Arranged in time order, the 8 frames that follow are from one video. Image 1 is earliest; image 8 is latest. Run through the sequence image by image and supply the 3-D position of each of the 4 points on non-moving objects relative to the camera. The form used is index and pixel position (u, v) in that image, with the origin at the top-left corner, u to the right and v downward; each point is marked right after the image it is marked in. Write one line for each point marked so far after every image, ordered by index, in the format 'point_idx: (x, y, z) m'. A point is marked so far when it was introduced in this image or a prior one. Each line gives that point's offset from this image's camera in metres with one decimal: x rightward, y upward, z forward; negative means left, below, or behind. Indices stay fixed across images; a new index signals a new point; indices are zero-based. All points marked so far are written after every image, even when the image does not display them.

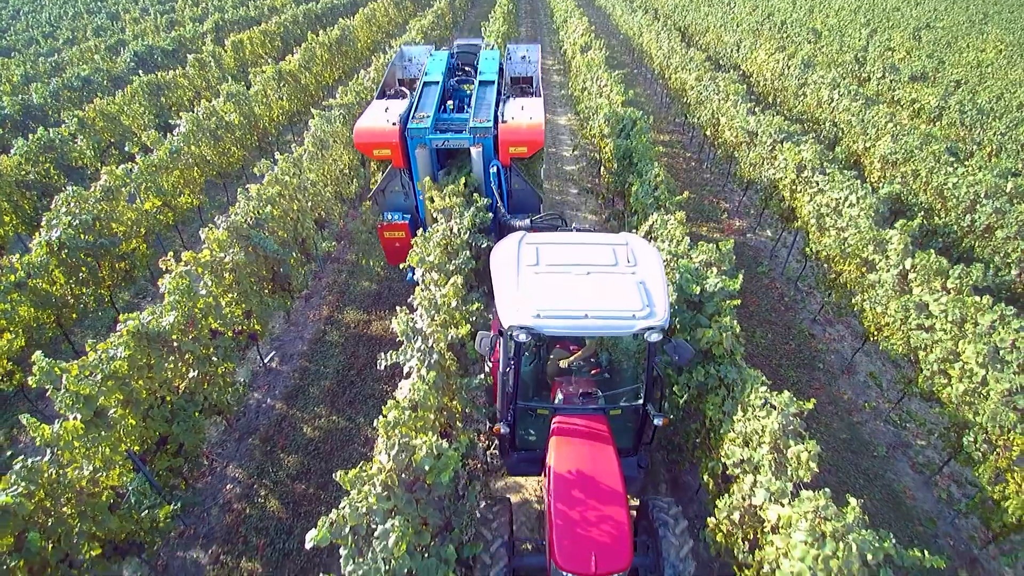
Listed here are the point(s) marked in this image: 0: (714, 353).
0: (+2.3, -0.7, +6.0) m
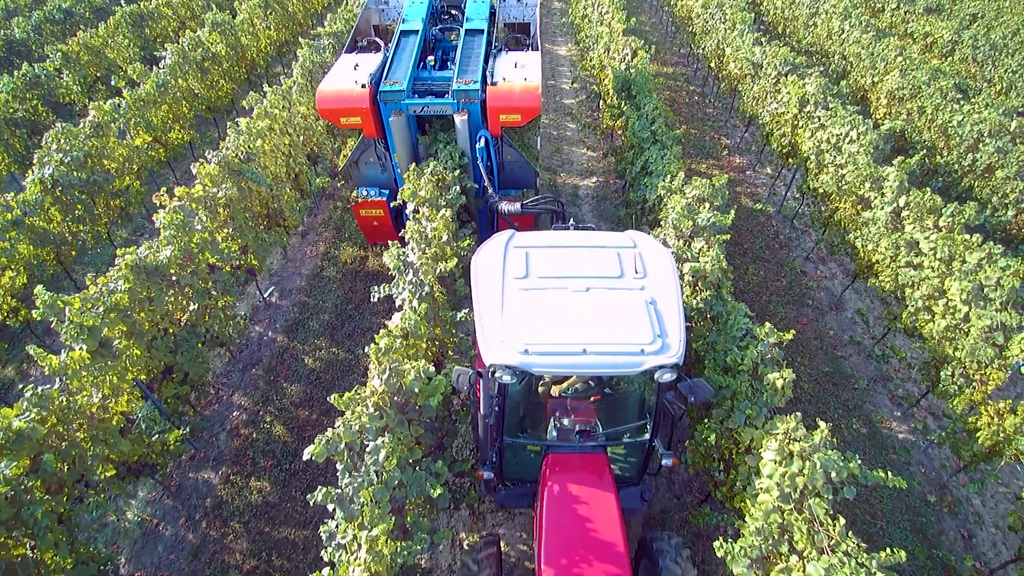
0: (+2.2, 0.0, +6.1) m
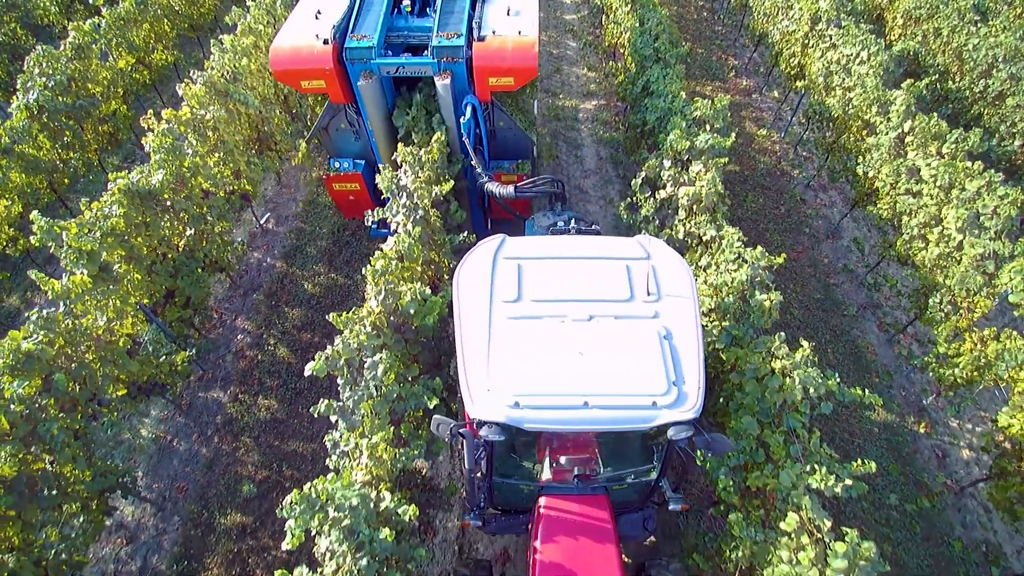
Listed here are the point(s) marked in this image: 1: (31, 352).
0: (+2.2, +0.9, +6.1) m
1: (-4.5, -0.7, +4.8) m
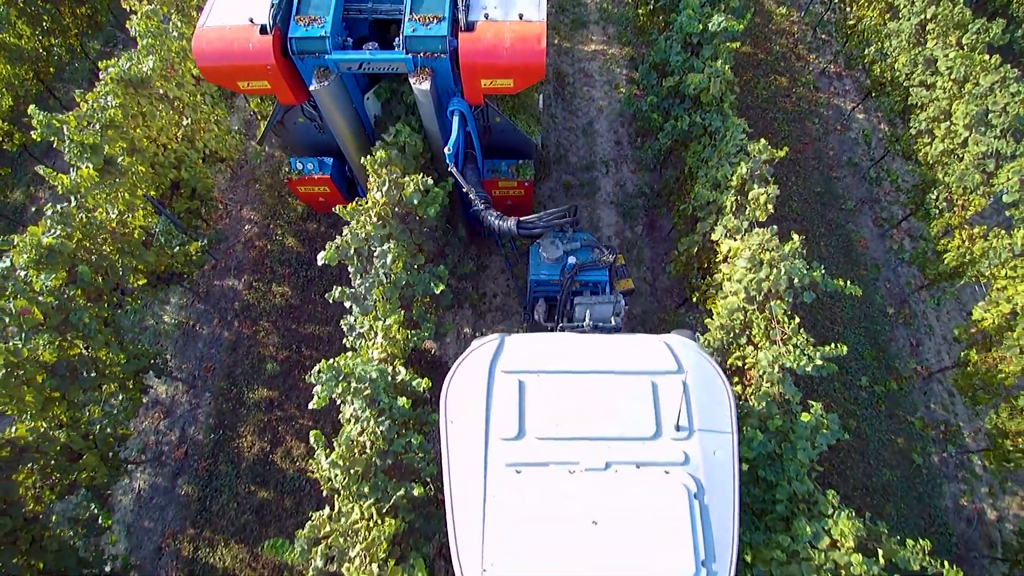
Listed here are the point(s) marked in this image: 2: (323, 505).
0: (+2.2, +2.2, +6.0) m
1: (-4.5, +0.4, +5.0) m
2: (-2.1, -2.4, +5.8) m
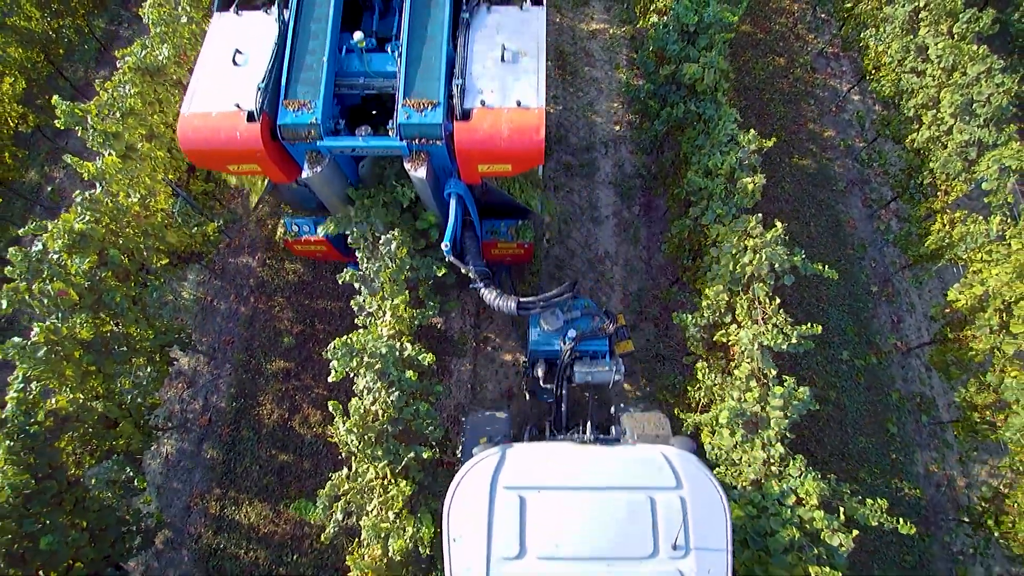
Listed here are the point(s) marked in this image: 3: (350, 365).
0: (+2.2, +2.4, +6.2) m
1: (-4.4, +0.6, +5.4) m
2: (-2.1, -2.2, +6.3) m
3: (-1.6, -0.7, +5.0) m
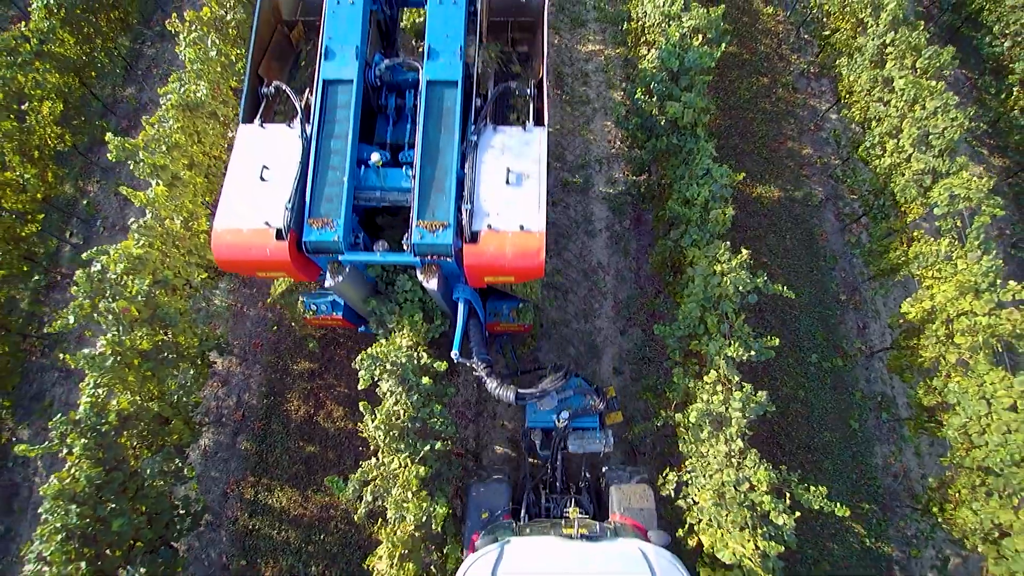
0: (+2.2, +2.2, +6.9) m
1: (-4.4, +0.4, +6.1) m
2: (-2.1, -2.3, +7.1) m
3: (-1.6, -0.9, +5.8) m
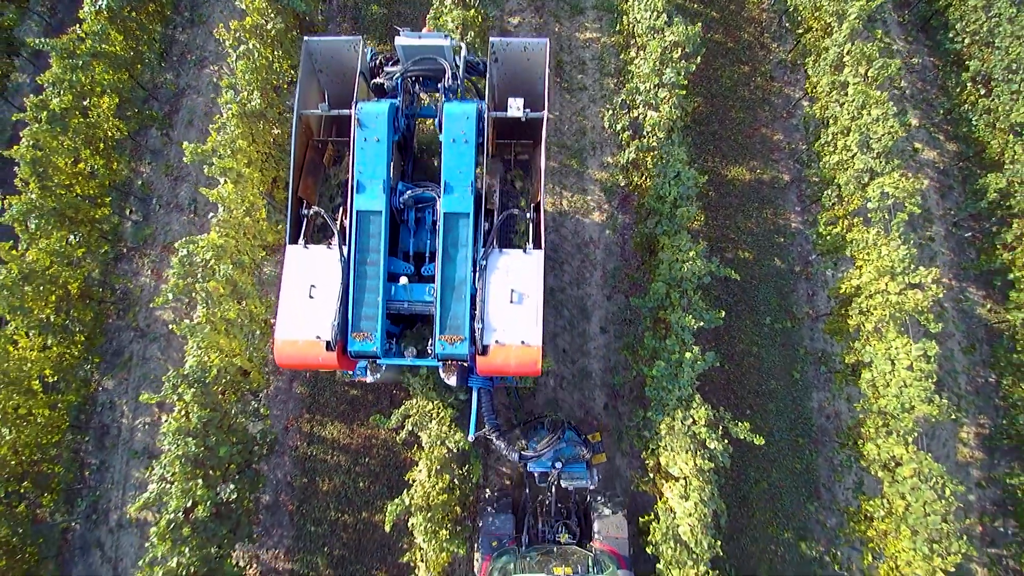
0: (+2.3, +2.6, +8.2) m
1: (-4.4, +0.7, +7.6) m
2: (-2.0, -1.9, +8.9) m
3: (-1.5, -0.7, +7.4) m
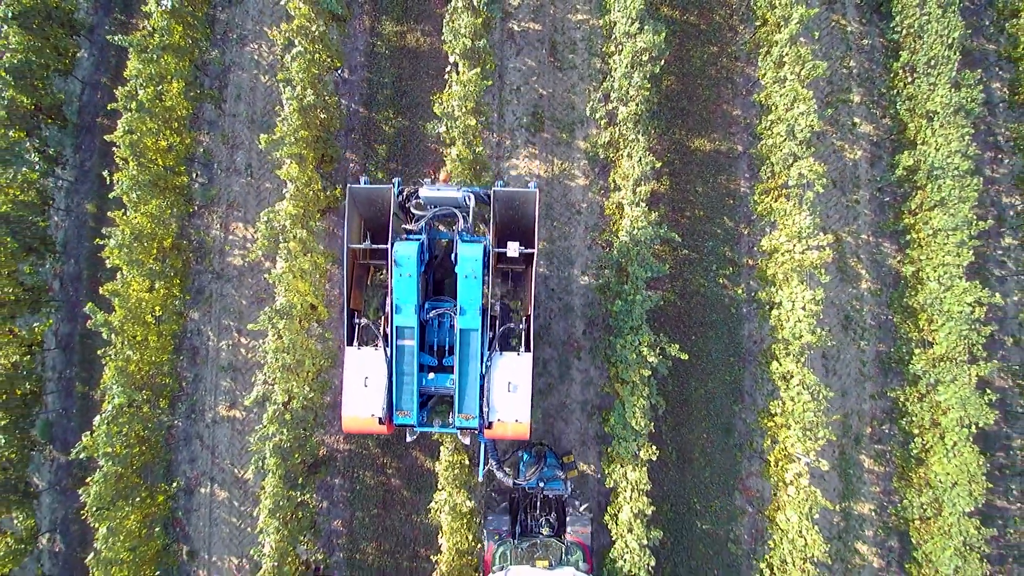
0: (+2.3, +3.4, +10.3) m
1: (-4.4, +1.6, +10.0) m
2: (-2.0, -0.9, +11.6) m
3: (-1.5, +0.1, +10.0) m
